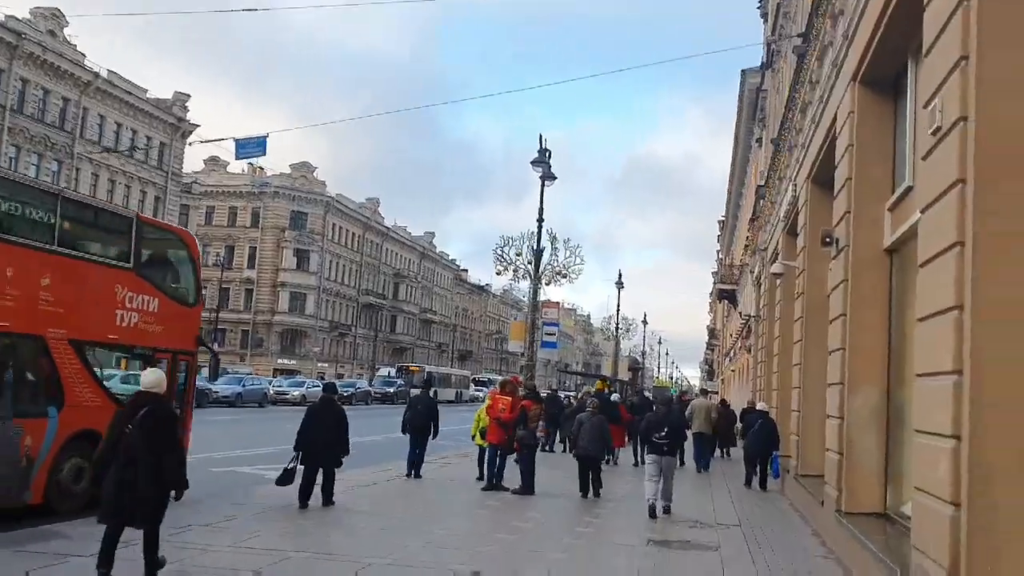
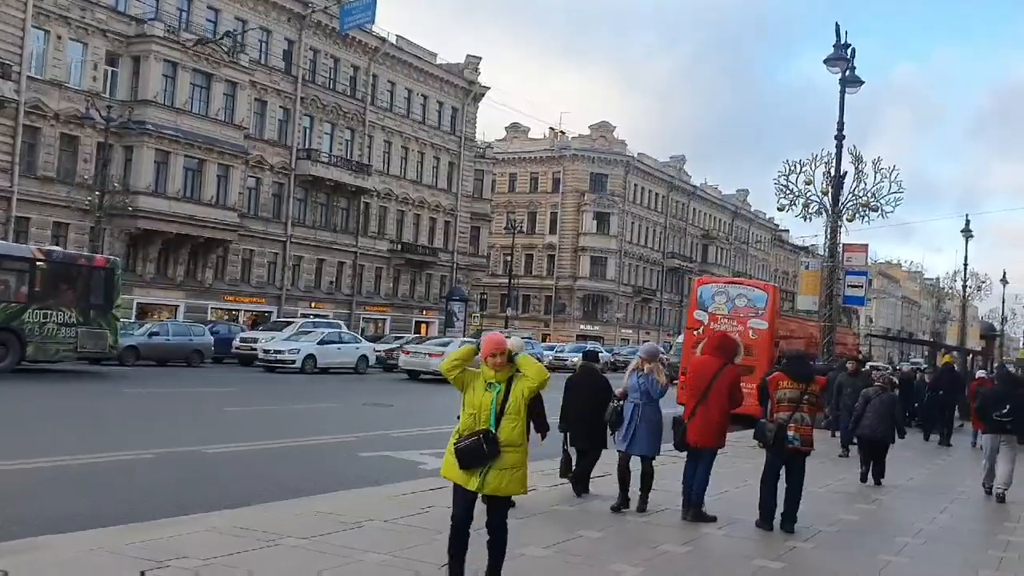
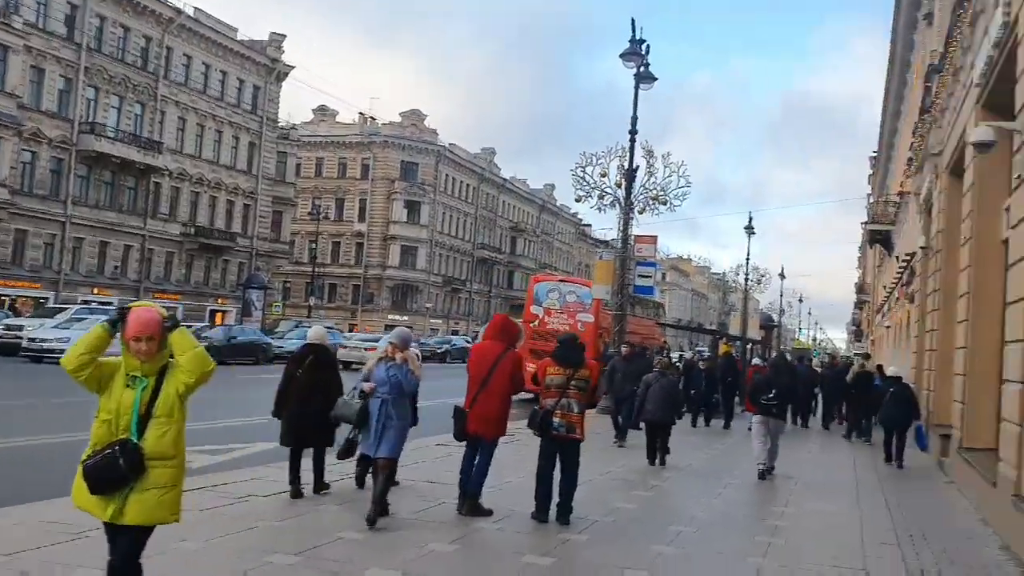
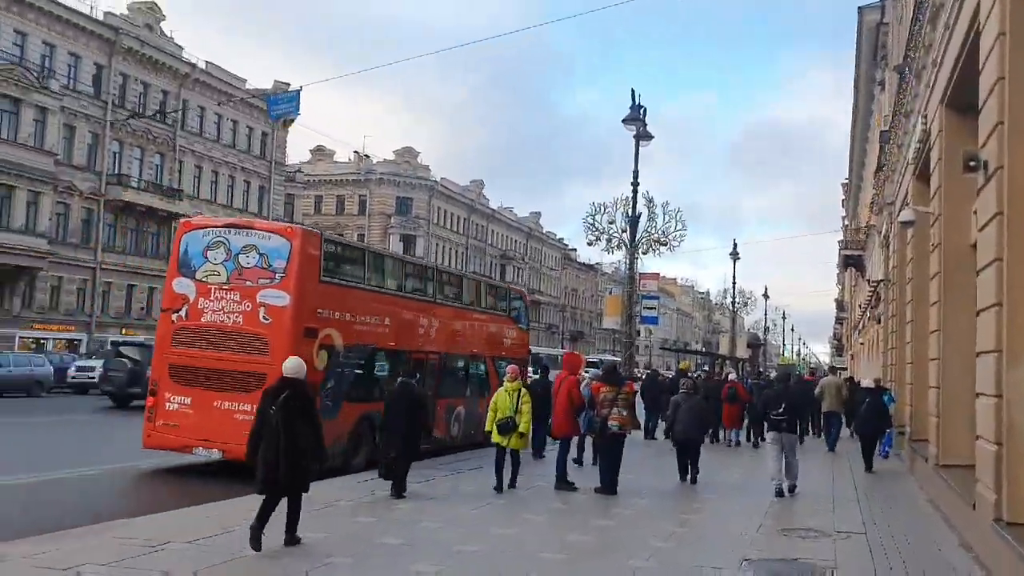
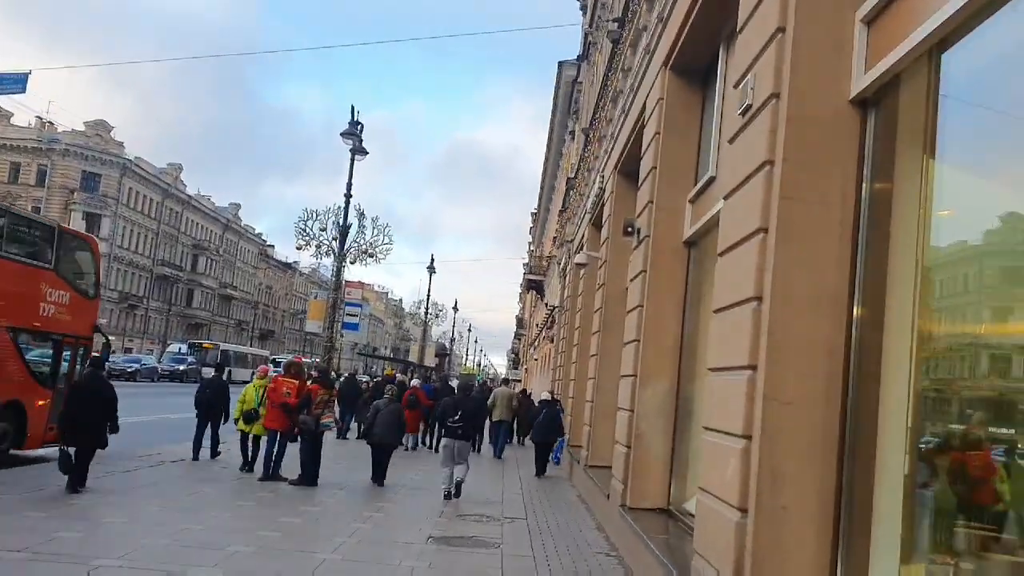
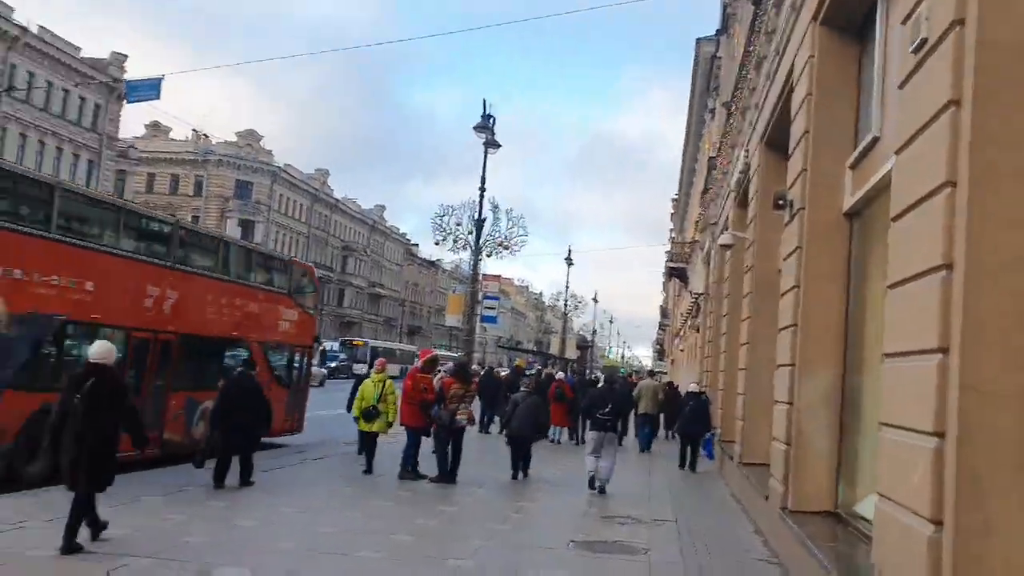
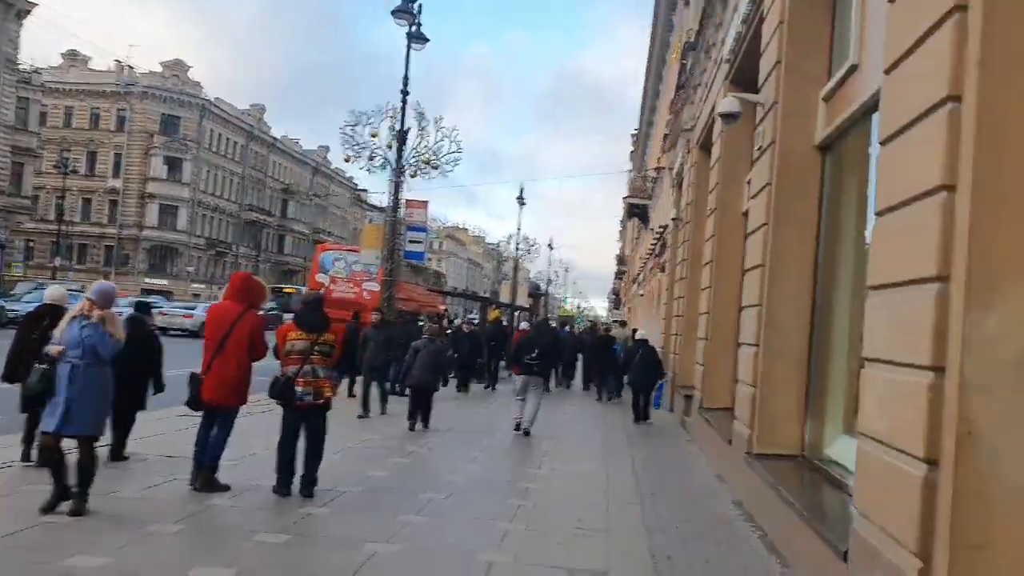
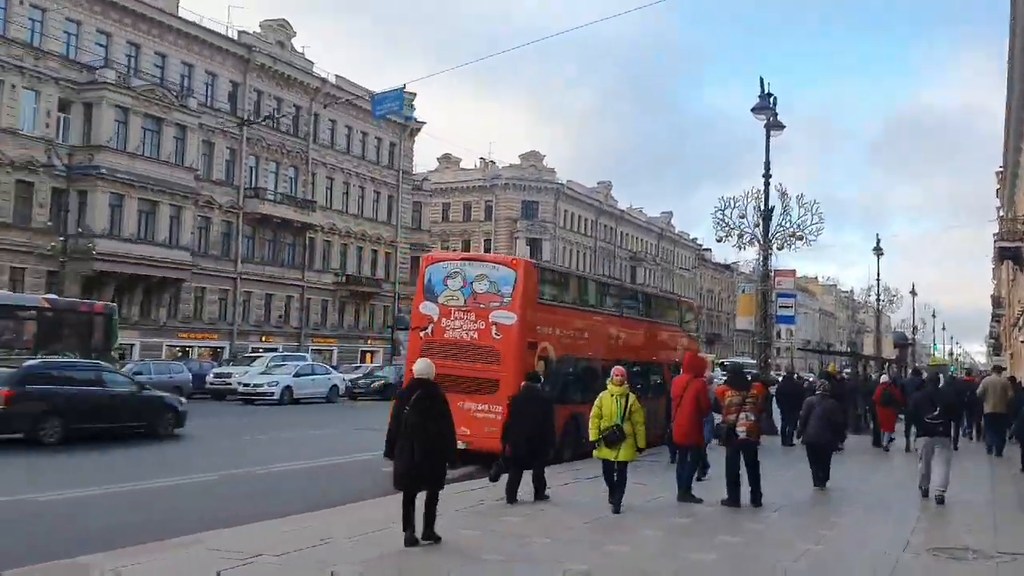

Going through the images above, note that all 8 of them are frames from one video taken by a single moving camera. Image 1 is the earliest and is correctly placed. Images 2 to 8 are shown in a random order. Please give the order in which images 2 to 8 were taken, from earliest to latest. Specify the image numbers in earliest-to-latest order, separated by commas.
5, 6, 4, 8, 2, 3, 7
